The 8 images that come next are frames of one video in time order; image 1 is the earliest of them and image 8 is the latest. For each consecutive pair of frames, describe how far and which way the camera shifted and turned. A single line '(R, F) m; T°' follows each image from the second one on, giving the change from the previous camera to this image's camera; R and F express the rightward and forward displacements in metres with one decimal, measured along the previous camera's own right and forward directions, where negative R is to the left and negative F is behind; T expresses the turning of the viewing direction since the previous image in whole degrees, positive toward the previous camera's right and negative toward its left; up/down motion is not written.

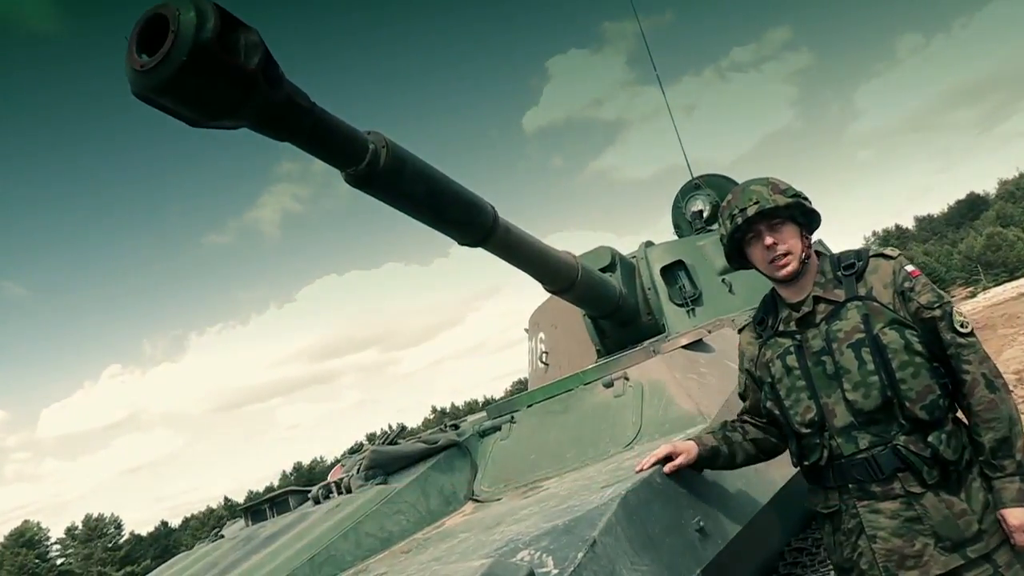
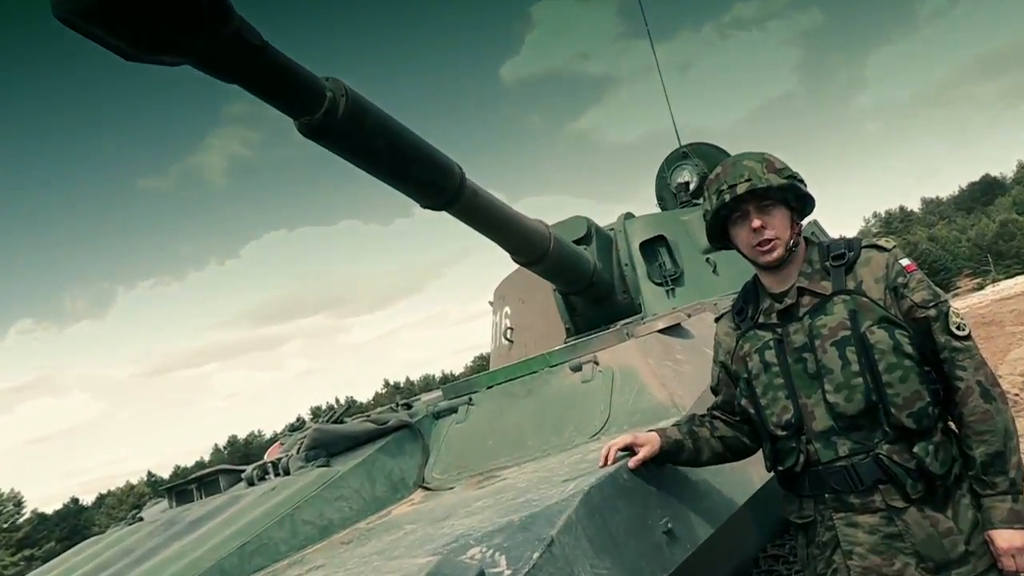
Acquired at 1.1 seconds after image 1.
(0.0, +0.4) m; +2°
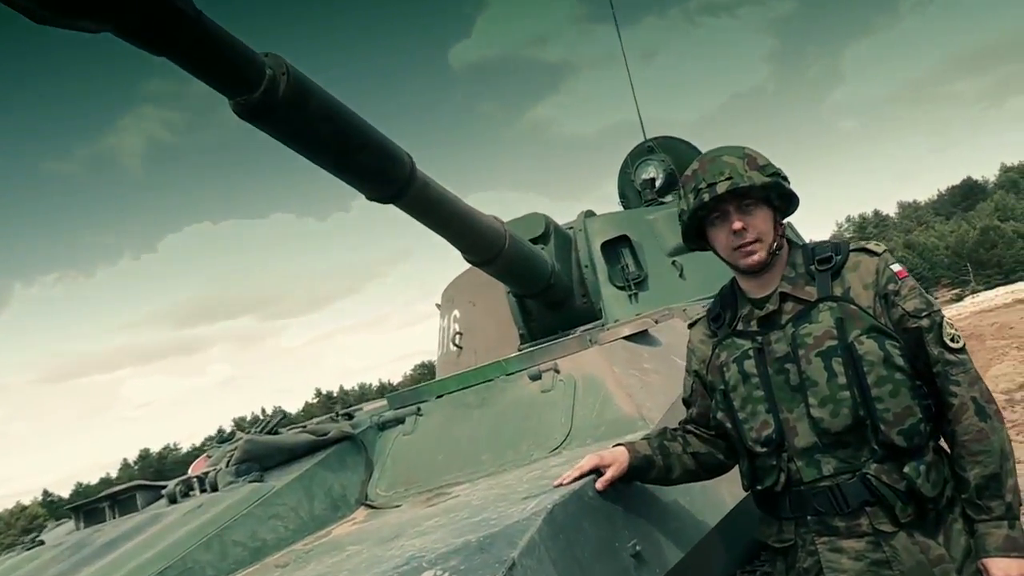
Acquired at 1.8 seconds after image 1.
(+0.2, +0.3) m; 0°
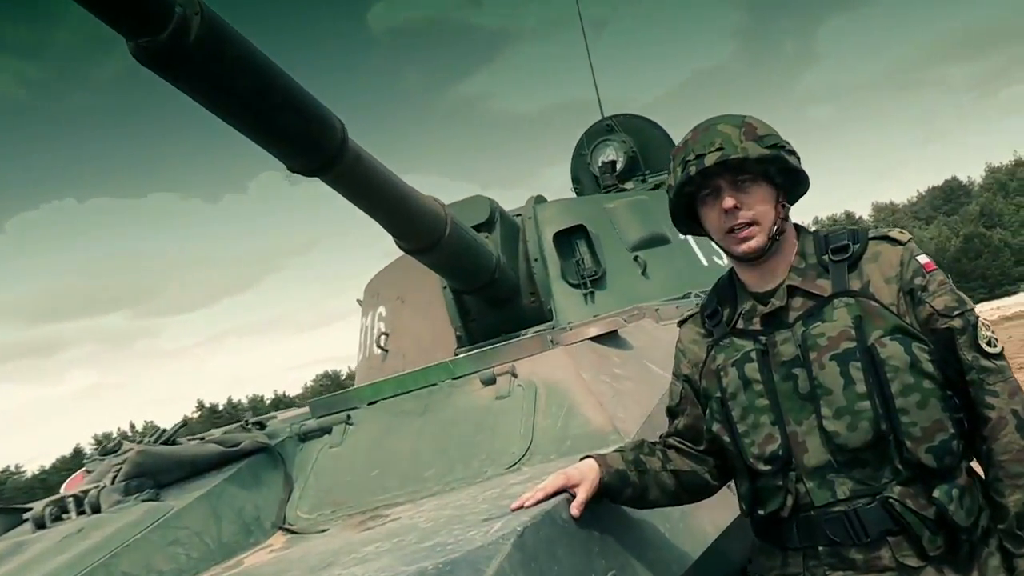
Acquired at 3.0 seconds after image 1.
(+0.4, +0.6) m; -4°
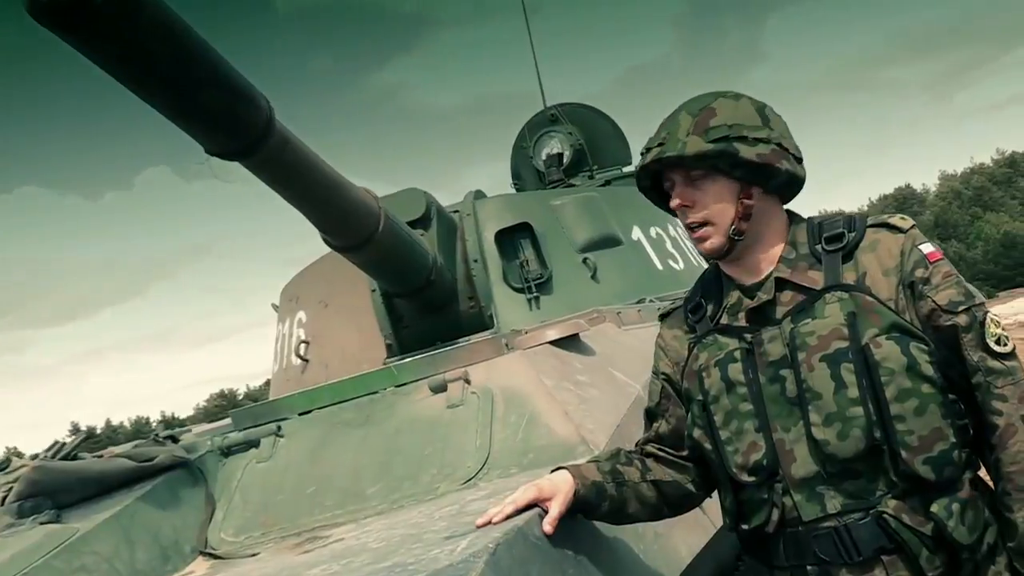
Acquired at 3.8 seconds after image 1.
(+0.3, +0.4) m; -3°
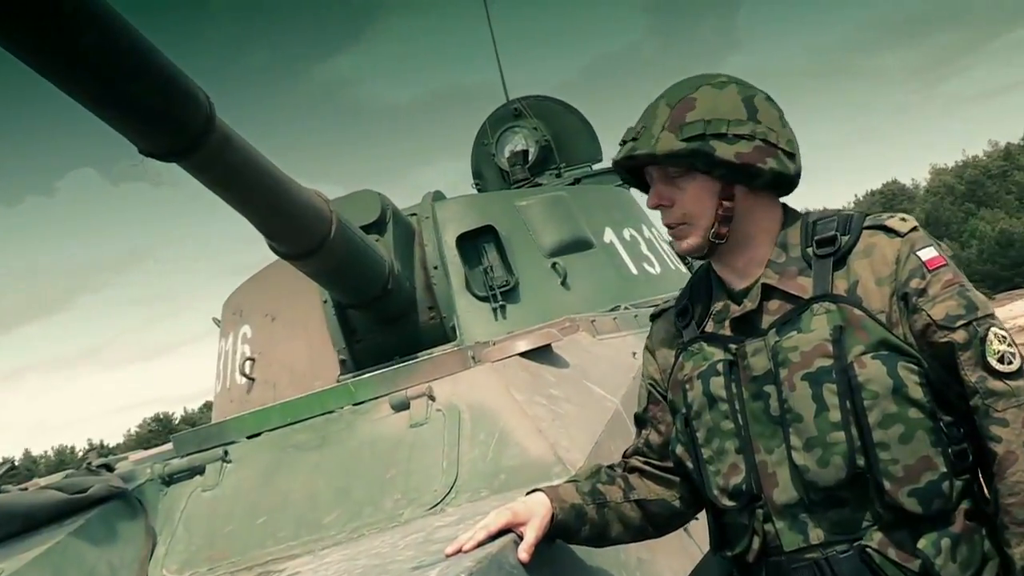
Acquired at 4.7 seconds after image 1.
(0.0, +0.2) m; +1°
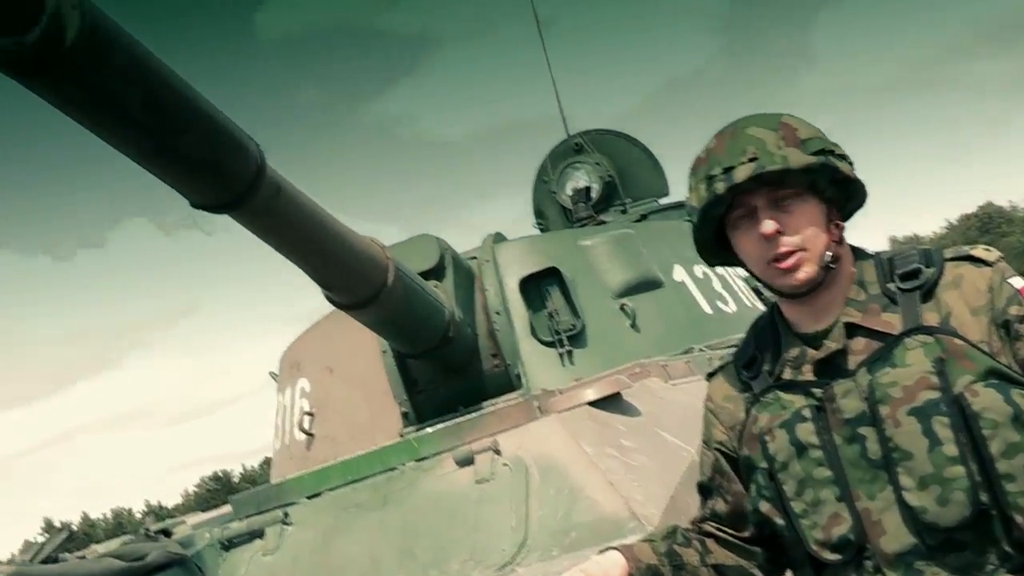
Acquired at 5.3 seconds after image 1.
(0.0, +0.1) m; -3°
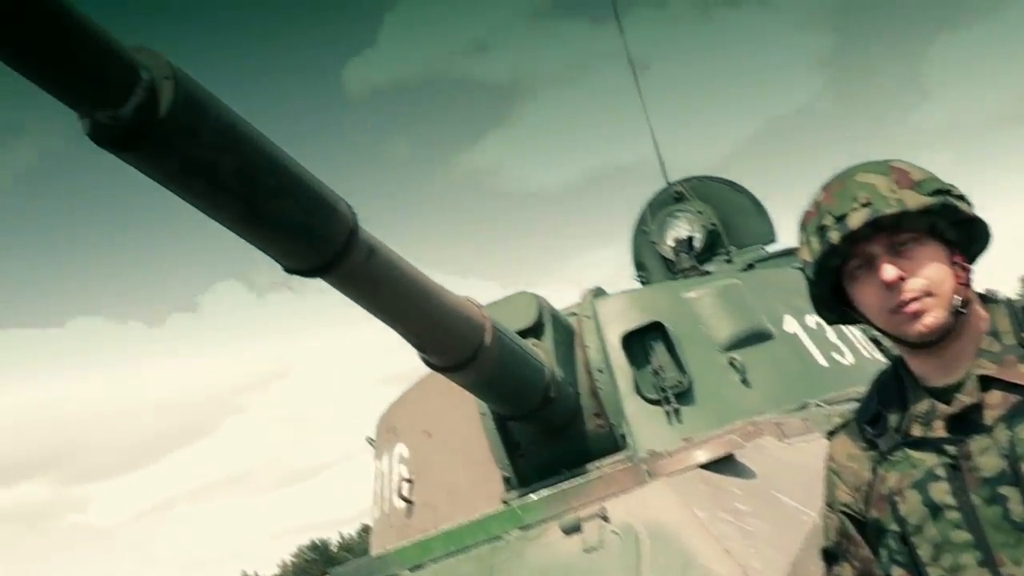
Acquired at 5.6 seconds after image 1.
(0.0, +0.1) m; -5°
